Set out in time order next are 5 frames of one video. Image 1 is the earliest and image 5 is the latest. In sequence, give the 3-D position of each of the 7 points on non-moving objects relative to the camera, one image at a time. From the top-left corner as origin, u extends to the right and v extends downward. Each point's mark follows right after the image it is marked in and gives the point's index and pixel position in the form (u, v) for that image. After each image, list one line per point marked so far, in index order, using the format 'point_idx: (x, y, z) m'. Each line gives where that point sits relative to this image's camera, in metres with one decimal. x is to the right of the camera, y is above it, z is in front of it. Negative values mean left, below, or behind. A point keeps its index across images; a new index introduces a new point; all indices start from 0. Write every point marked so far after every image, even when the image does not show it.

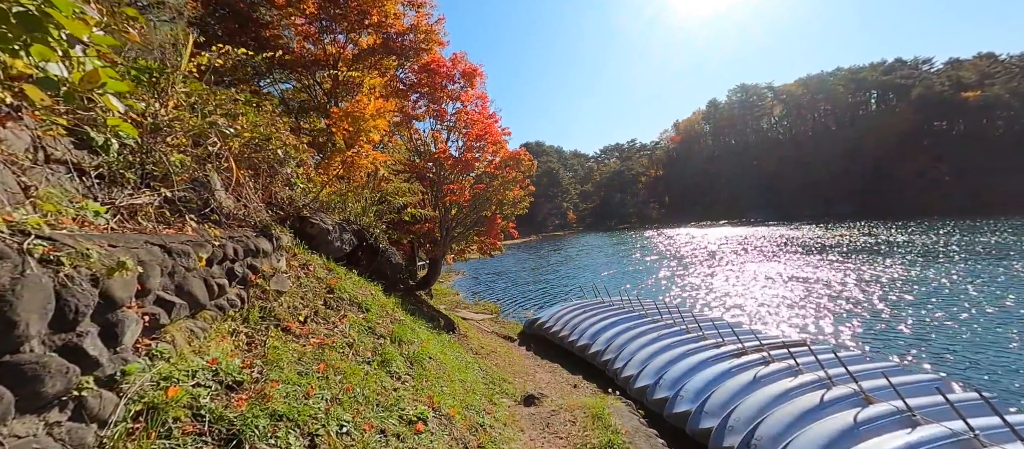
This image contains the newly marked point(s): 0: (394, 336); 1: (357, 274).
0: (-1.8, -1.7, +6.2) m
1: (-2.8, -0.9, +7.3) m
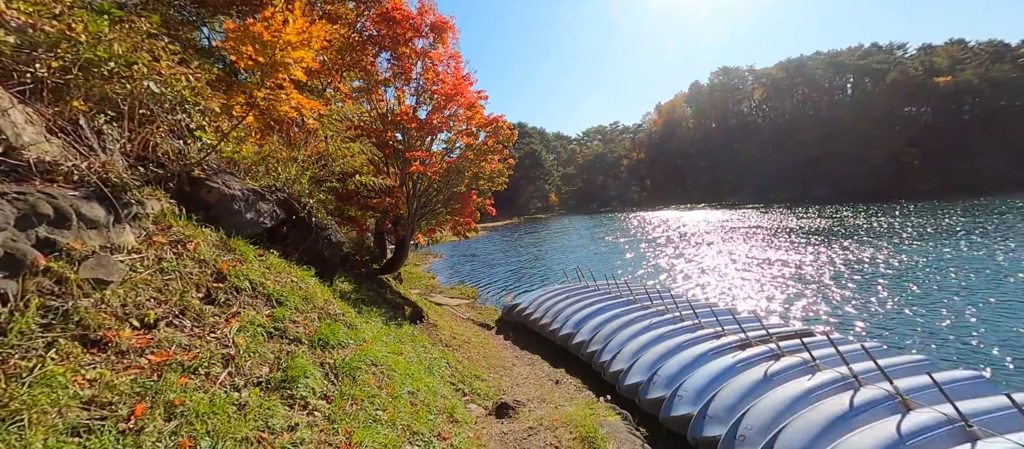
0: (-2.2, -1.3, +4.6) m
1: (-3.2, -0.4, +5.7) m
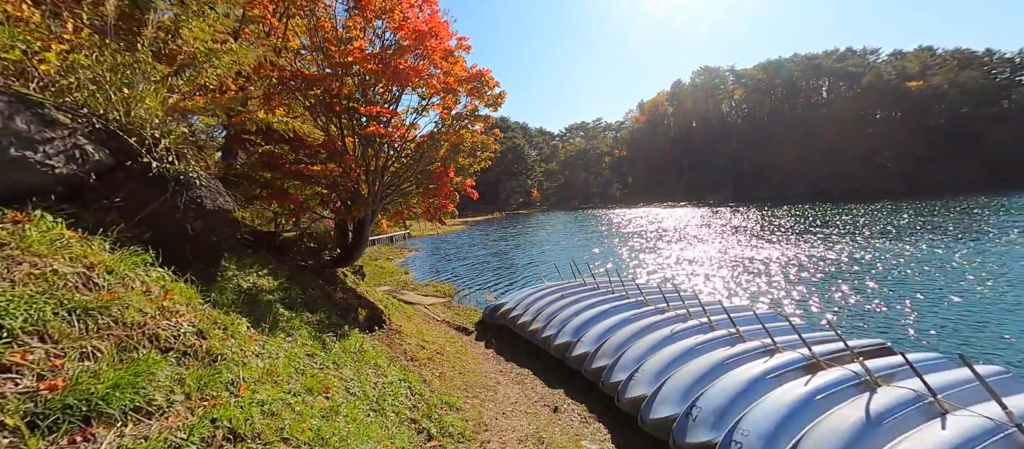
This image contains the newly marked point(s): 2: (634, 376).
0: (-2.2, -0.9, +2.0) m
1: (-3.2, 0.0, +3.0) m
2: (+2.3, -2.9, +7.8) m
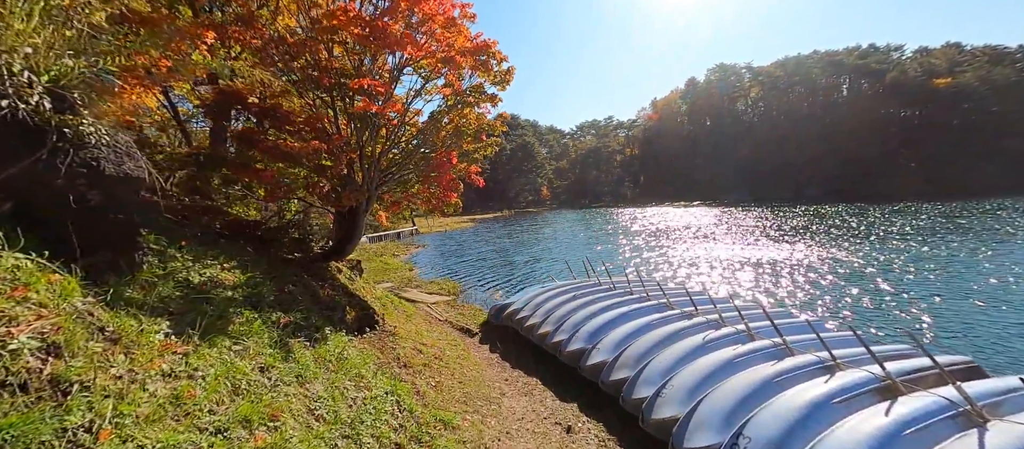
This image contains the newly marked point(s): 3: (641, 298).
0: (-2.2, -0.7, +0.9) m
1: (-3.2, +0.2, +1.9) m
2: (+2.4, -2.7, +6.6) m
3: (+3.4, -1.9, +10.8) m
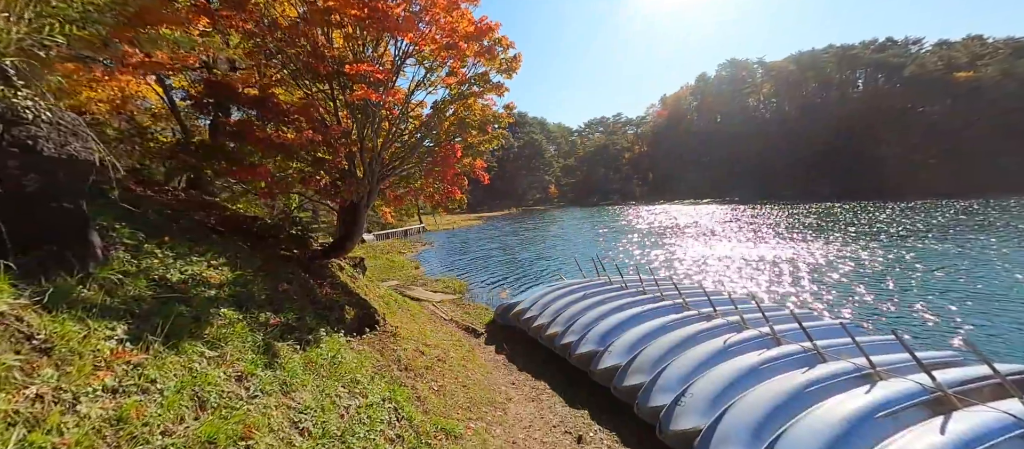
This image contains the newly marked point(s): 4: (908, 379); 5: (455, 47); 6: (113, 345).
0: (-2.2, -0.6, +0.5) m
1: (-3.2, +0.2, +1.5) m
2: (+2.5, -2.6, +6.1) m
3: (+3.6, -1.8, +10.3) m
4: (+5.1, -2.0, +5.3) m
5: (-1.1, +3.5, +8.1) m
6: (-2.7, -0.8, +2.9) m
